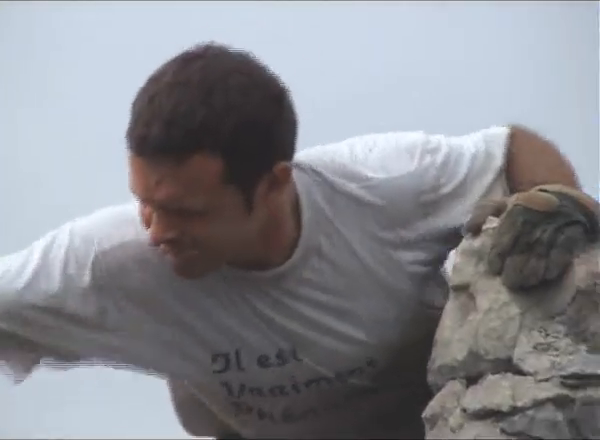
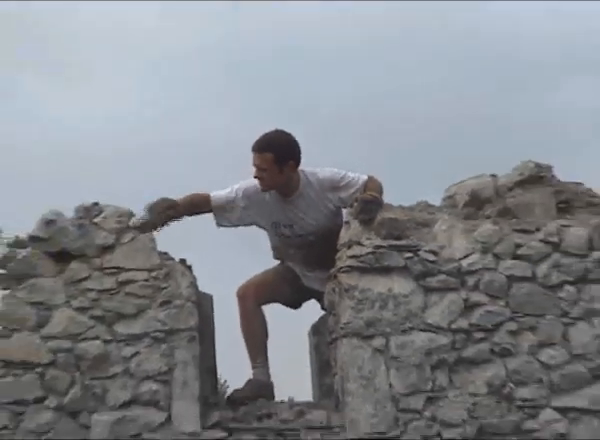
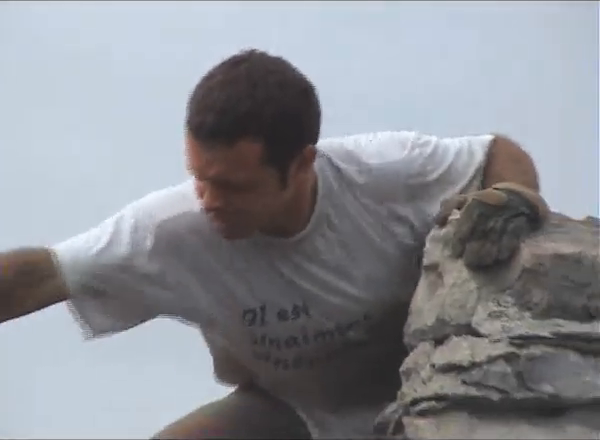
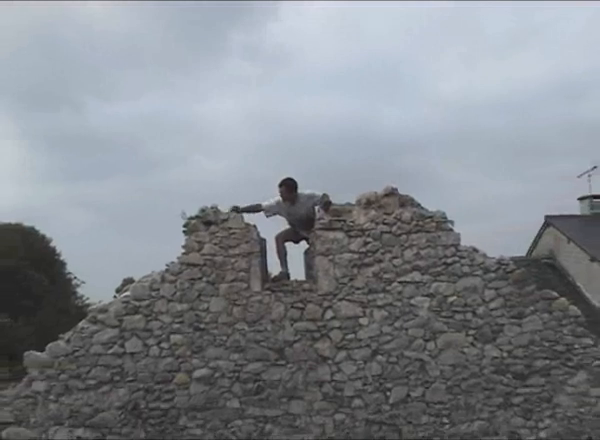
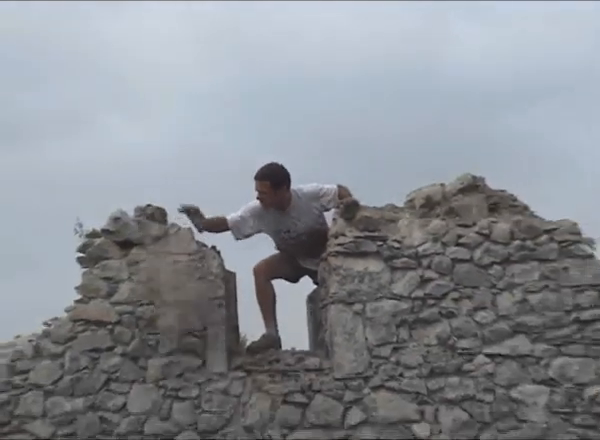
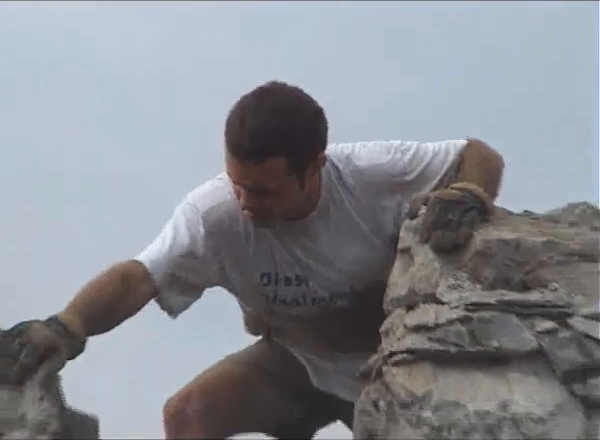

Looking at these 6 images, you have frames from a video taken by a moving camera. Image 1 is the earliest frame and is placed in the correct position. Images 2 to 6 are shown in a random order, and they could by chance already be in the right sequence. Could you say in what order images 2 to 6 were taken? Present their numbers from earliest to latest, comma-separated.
3, 6, 2, 5, 4
